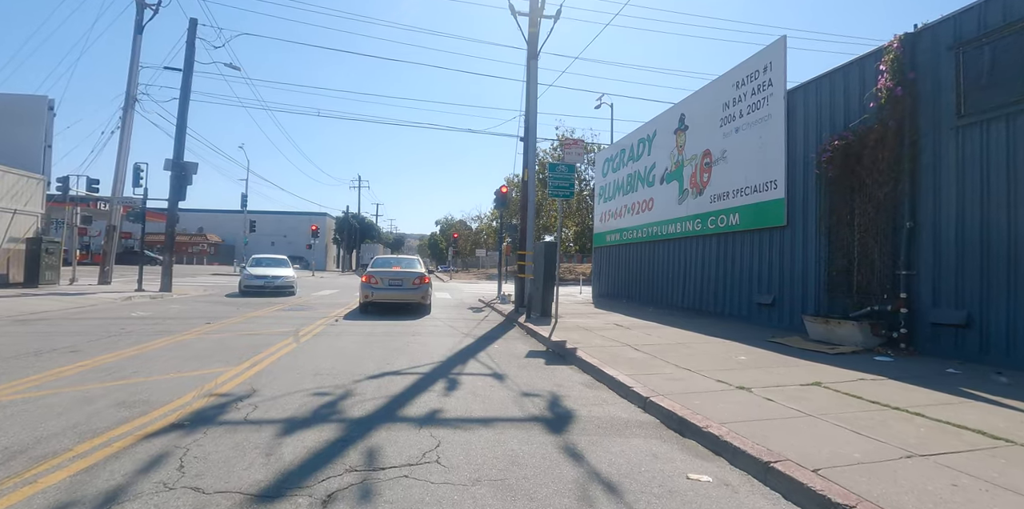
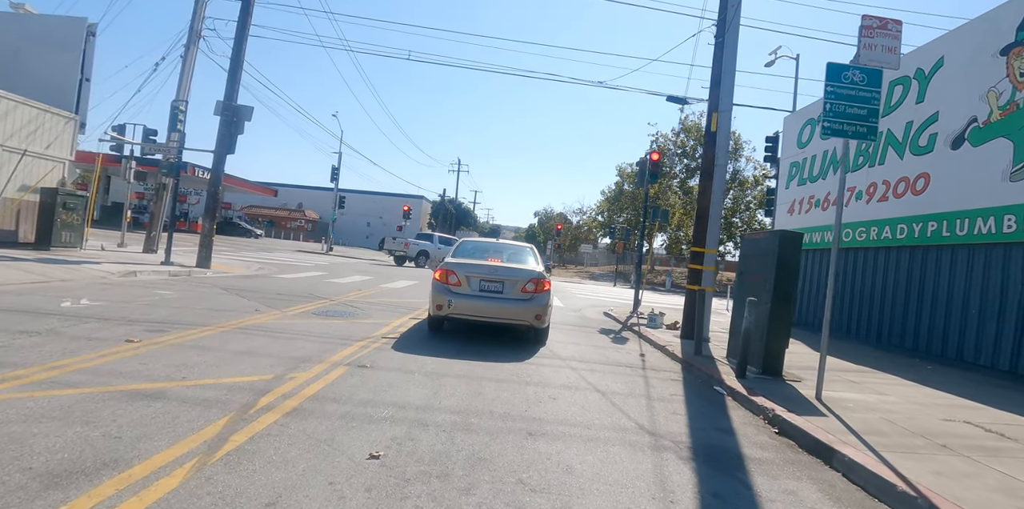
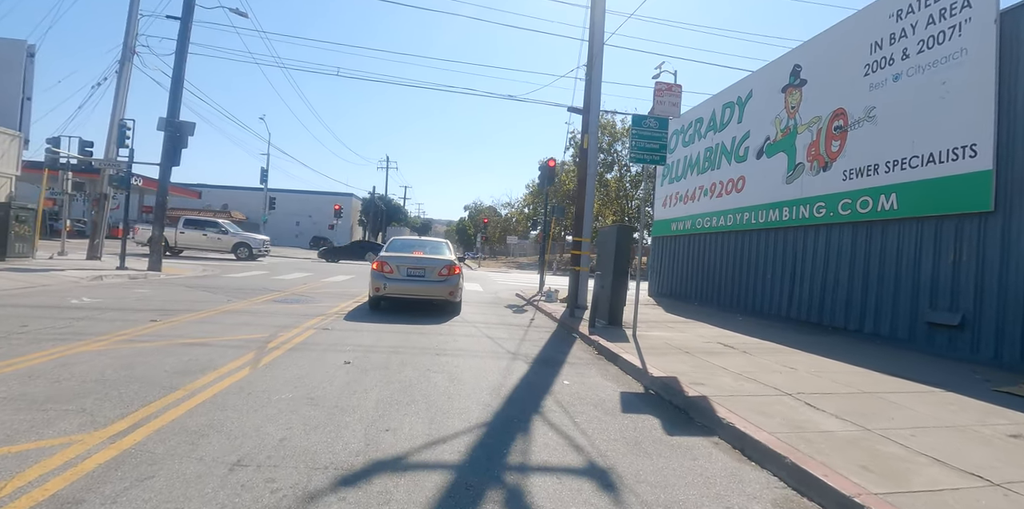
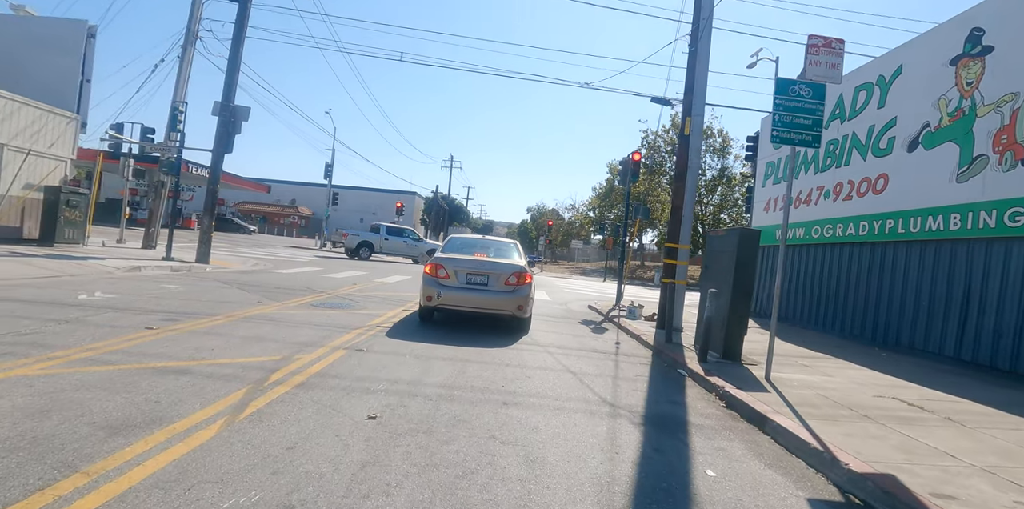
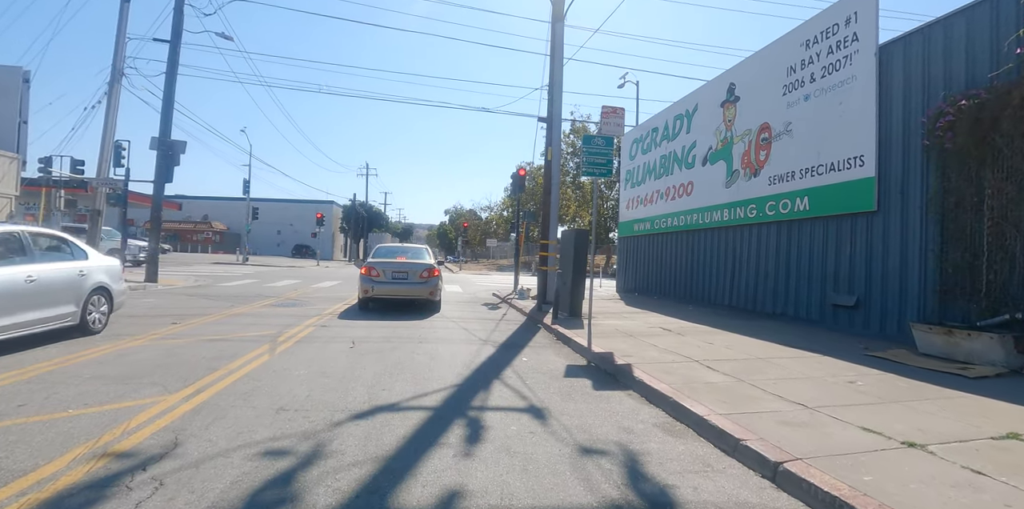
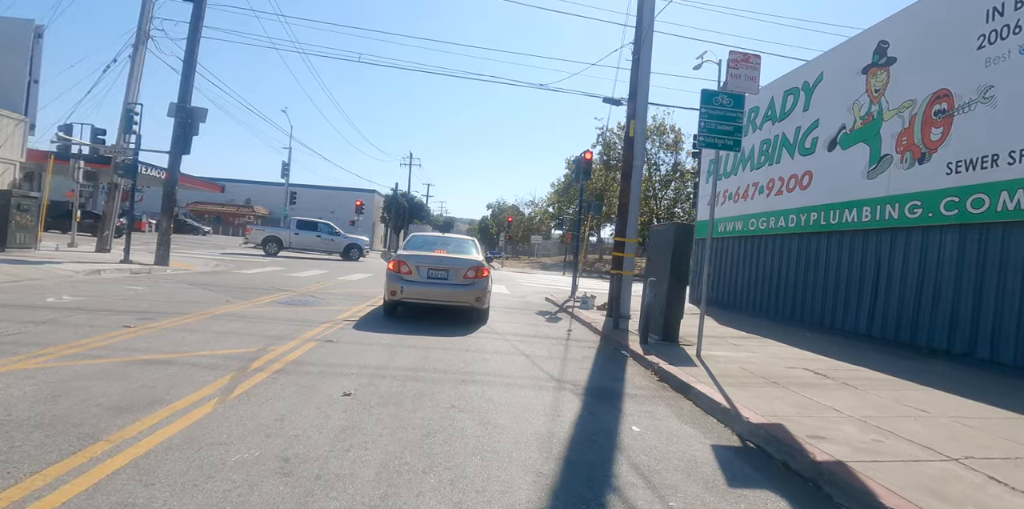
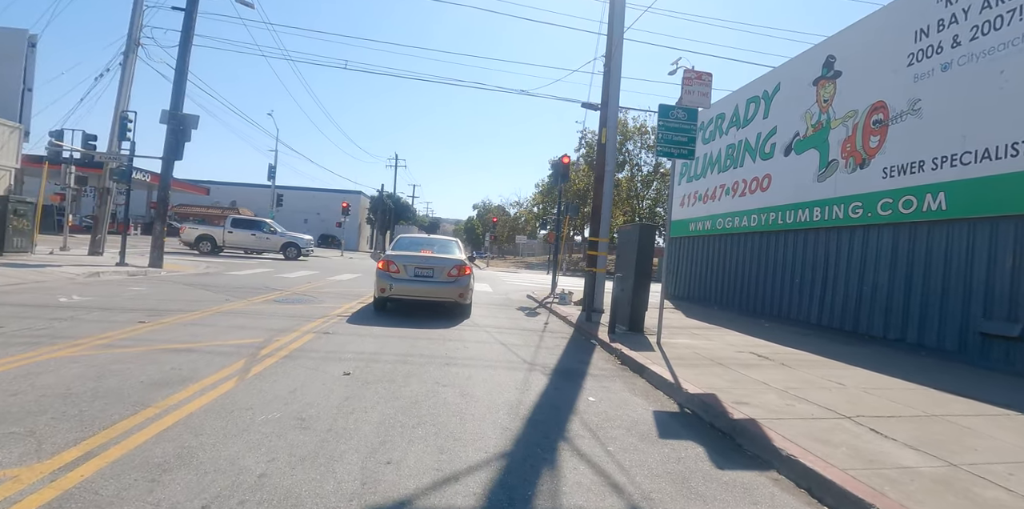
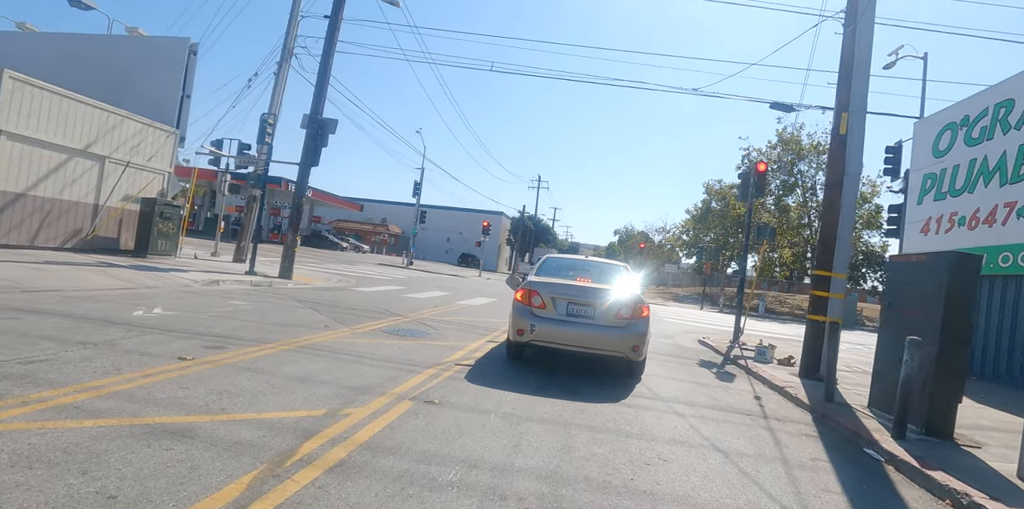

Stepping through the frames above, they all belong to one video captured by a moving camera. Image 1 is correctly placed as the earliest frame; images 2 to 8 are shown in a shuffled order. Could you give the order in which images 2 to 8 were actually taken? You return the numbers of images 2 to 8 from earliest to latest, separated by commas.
5, 3, 7, 6, 4, 2, 8
